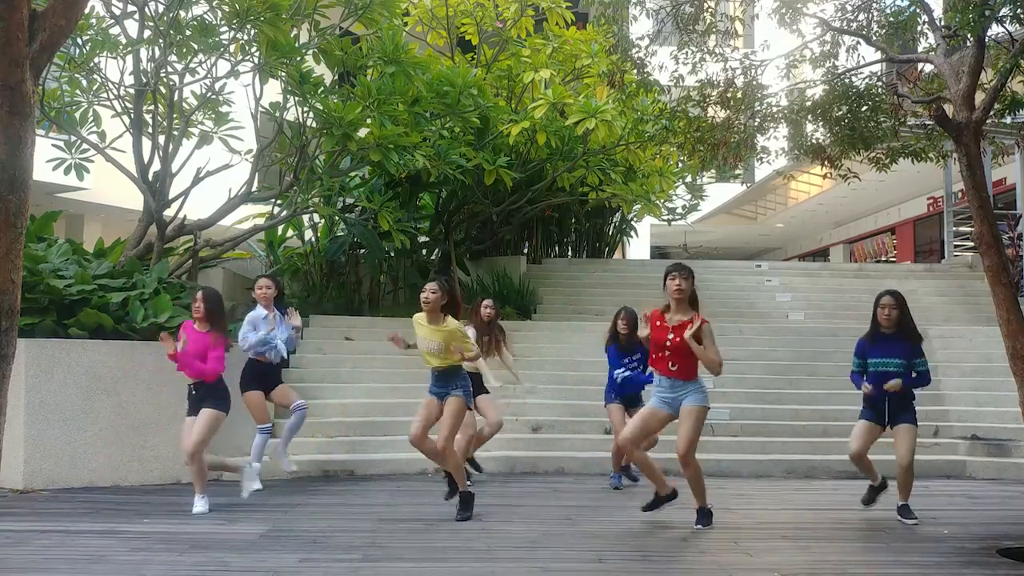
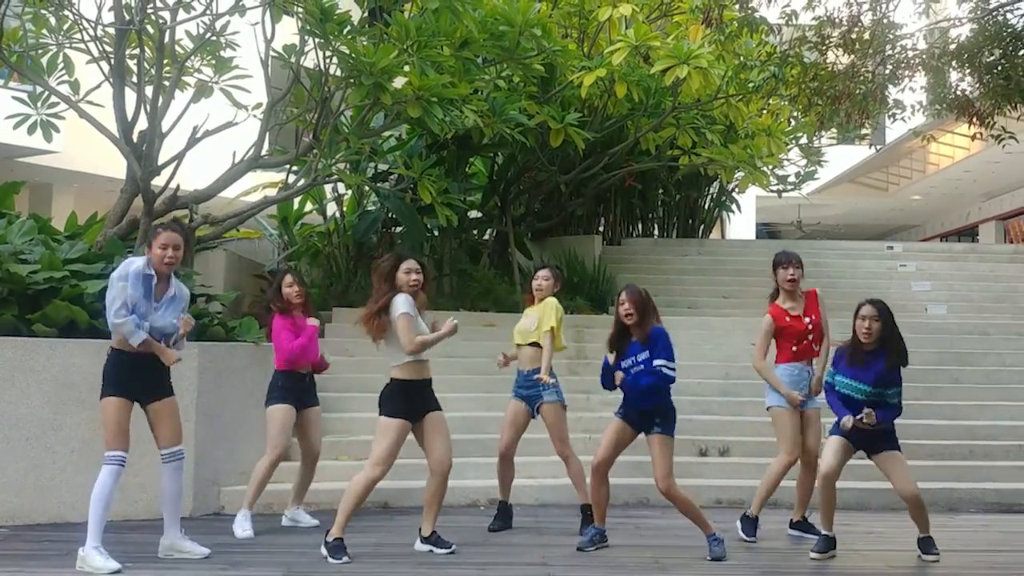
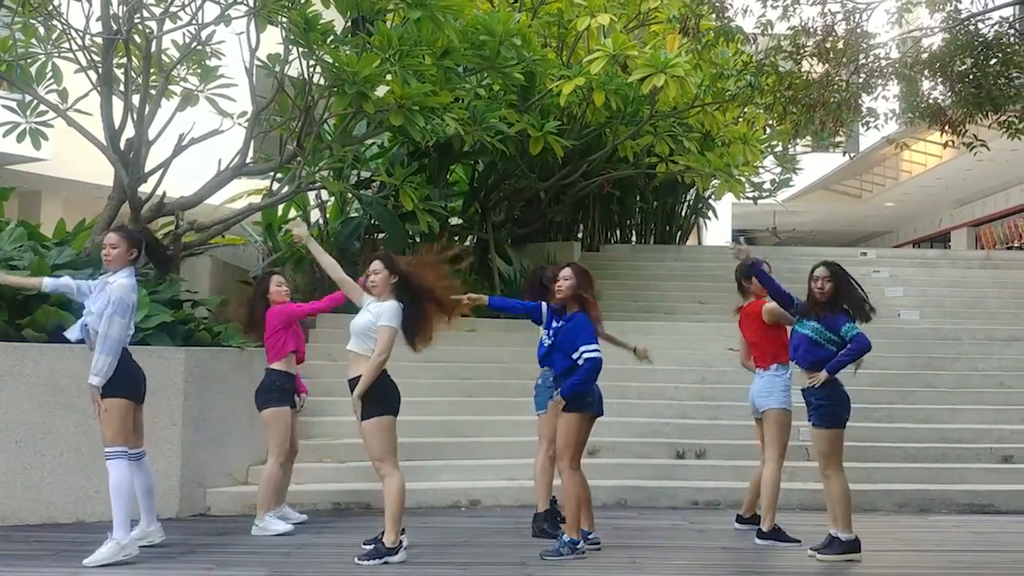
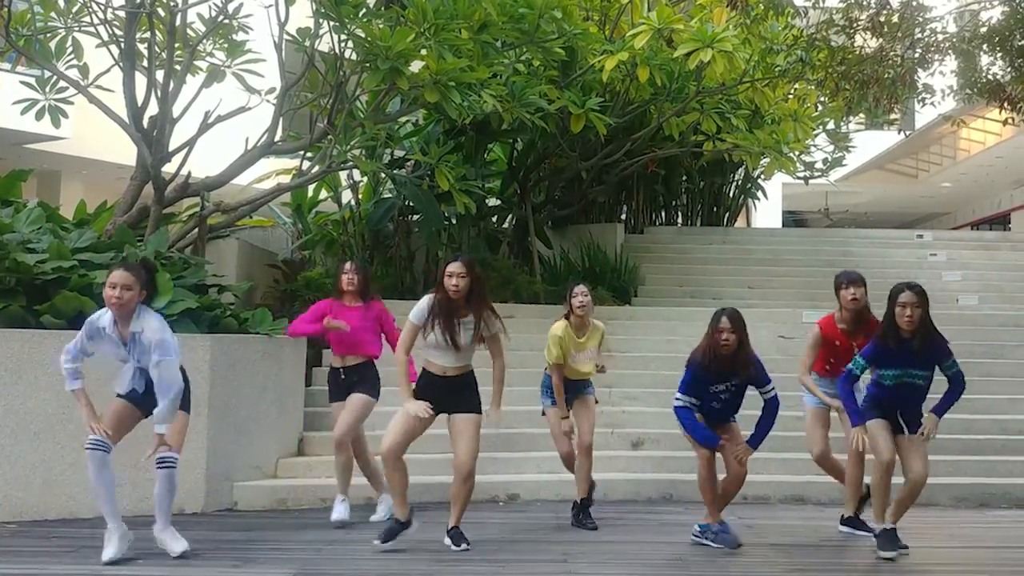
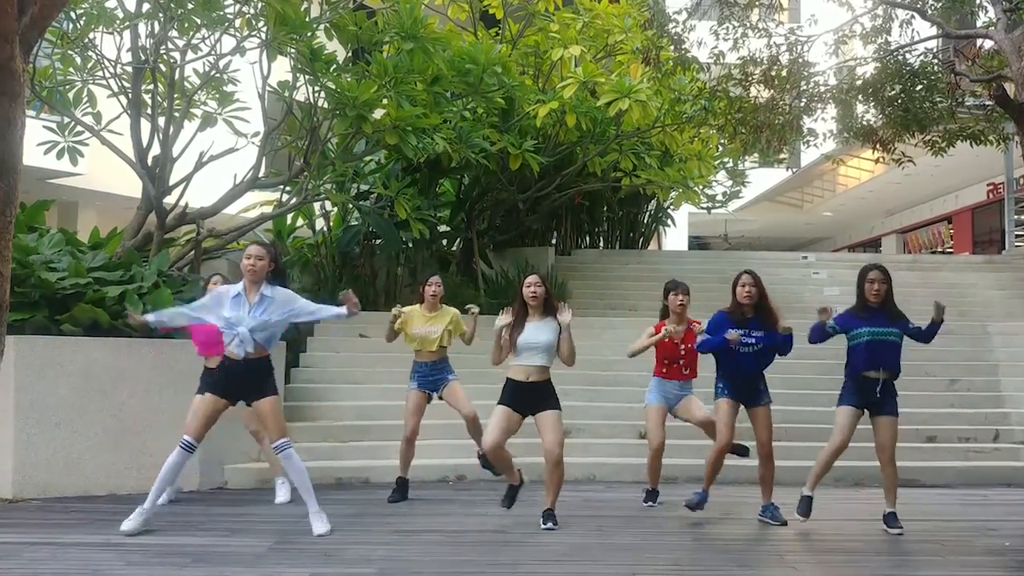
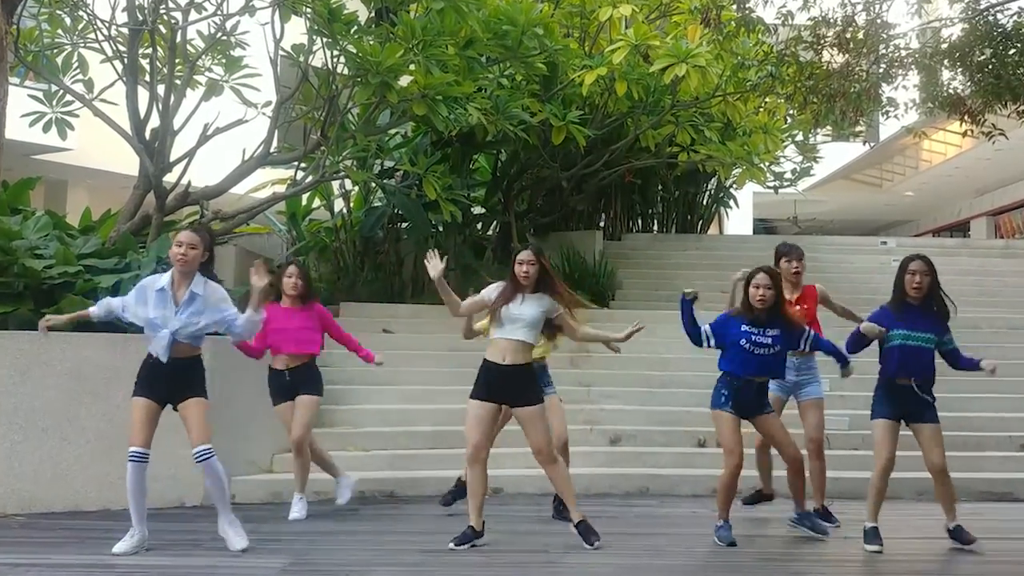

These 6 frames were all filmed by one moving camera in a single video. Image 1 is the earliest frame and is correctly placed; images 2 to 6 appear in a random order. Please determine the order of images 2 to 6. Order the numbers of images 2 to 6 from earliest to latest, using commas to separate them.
5, 6, 4, 2, 3
